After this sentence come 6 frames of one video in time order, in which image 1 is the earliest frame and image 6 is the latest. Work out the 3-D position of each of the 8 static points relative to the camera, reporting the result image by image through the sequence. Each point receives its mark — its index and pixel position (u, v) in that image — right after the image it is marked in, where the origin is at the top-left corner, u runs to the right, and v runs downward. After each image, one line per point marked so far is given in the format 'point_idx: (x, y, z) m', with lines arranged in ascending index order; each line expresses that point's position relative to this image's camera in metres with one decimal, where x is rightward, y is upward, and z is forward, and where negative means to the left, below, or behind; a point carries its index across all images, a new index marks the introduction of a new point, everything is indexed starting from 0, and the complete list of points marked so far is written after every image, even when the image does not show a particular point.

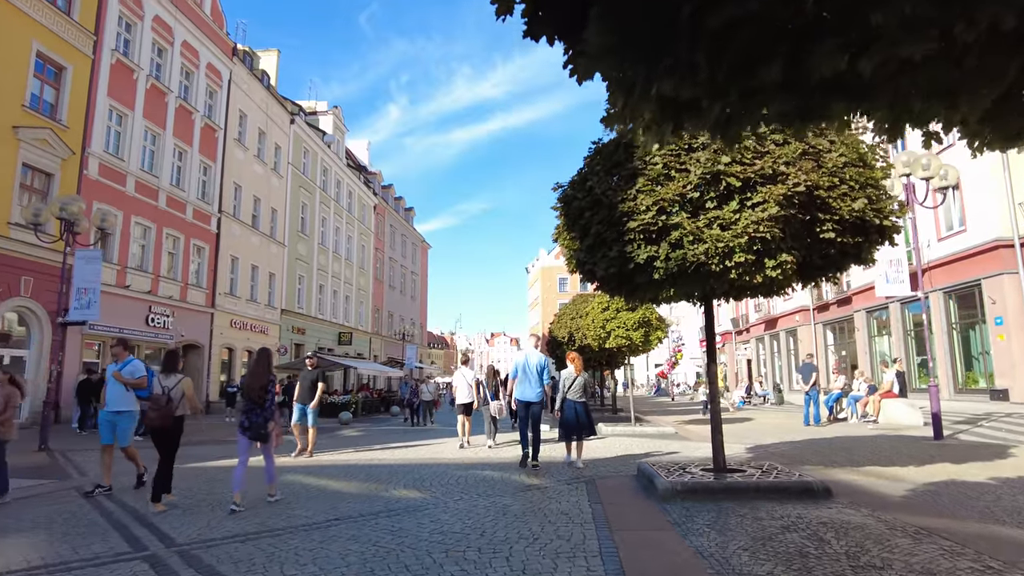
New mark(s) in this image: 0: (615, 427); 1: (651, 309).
0: (+2.5, -3.4, +16.0) m
1: (+3.4, -0.5, +15.5) m
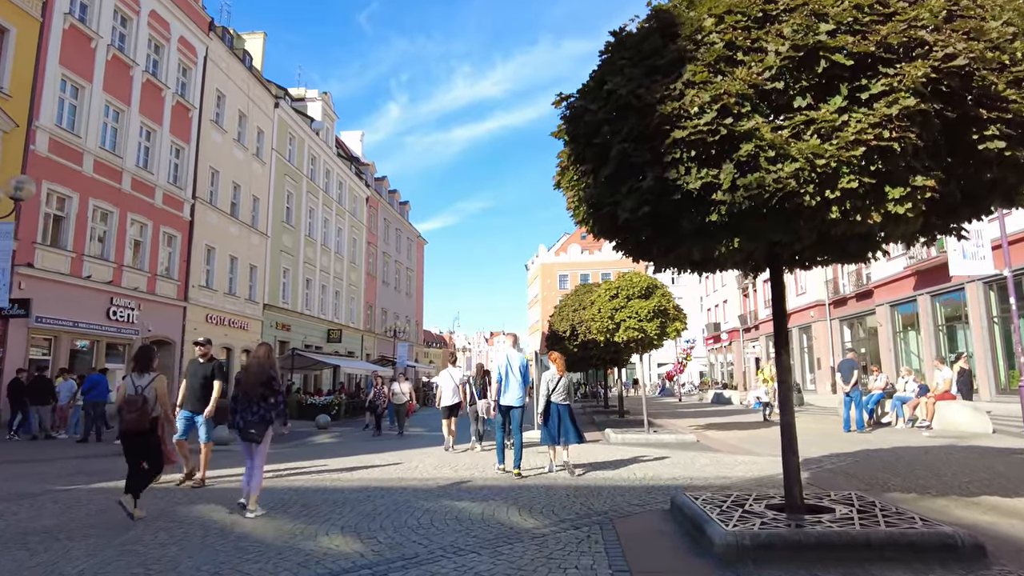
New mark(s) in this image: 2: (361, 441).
0: (+2.4, -3.1, +13.8) m
1: (+3.2, -0.2, +13.3) m
2: (-3.6, -3.7, +15.0) m
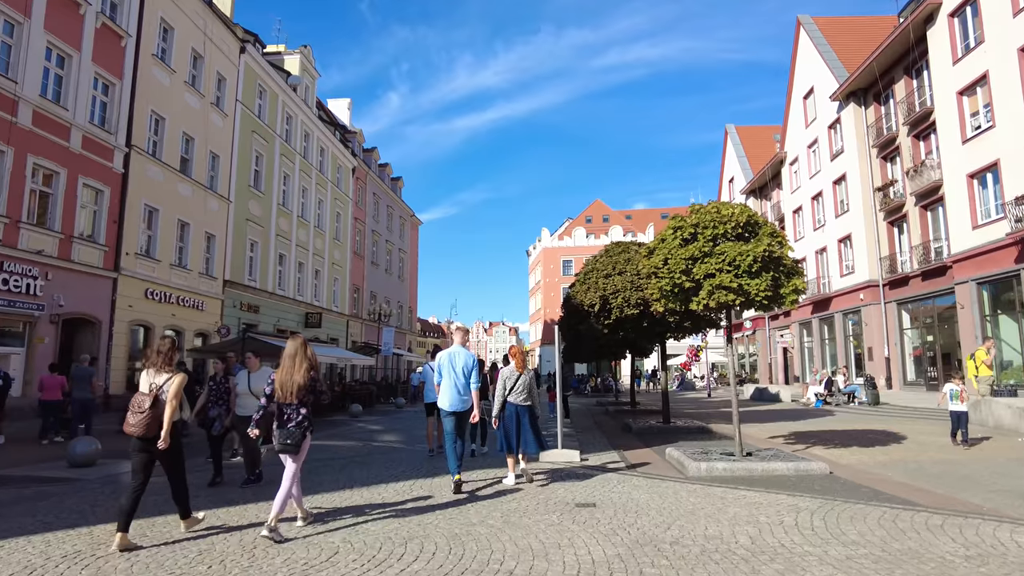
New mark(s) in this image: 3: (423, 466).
0: (+2.6, -2.3, +8.9) m
1: (+3.4, +0.7, +8.3) m
2: (-3.5, -2.8, +10.0) m
3: (-1.4, -2.8, +10.2) m
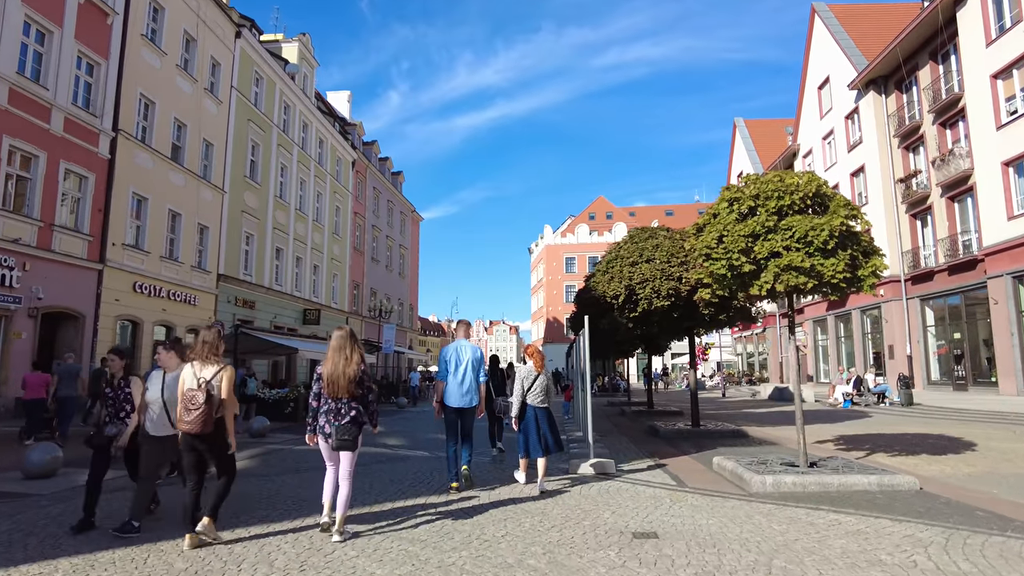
0: (+2.9, -2.1, +7.6) m
1: (+3.7, +0.8, +7.0) m
2: (-3.2, -2.6, +8.7) m
3: (-1.1, -2.6, +9.0) m
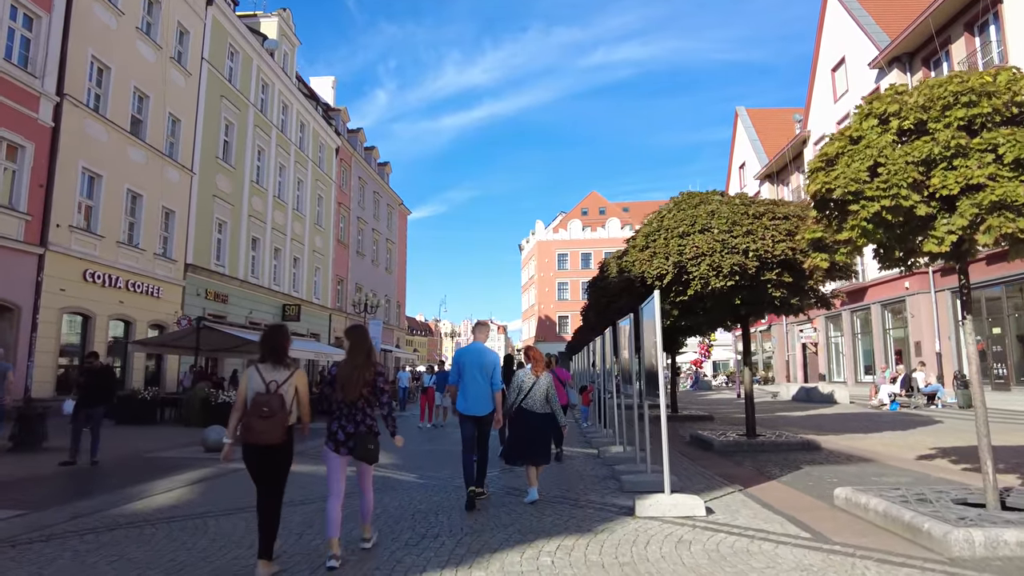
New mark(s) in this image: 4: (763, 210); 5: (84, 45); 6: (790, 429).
0: (+3.2, -1.7, +5.2) m
1: (+4.1, +1.2, +4.6) m
2: (-2.8, -2.3, +6.2) m
3: (-0.7, -2.3, +6.5) m
4: (+3.8, +1.2, +9.7) m
5: (-13.3, +7.5, +19.9) m
6: (+5.9, -2.9, +13.6) m
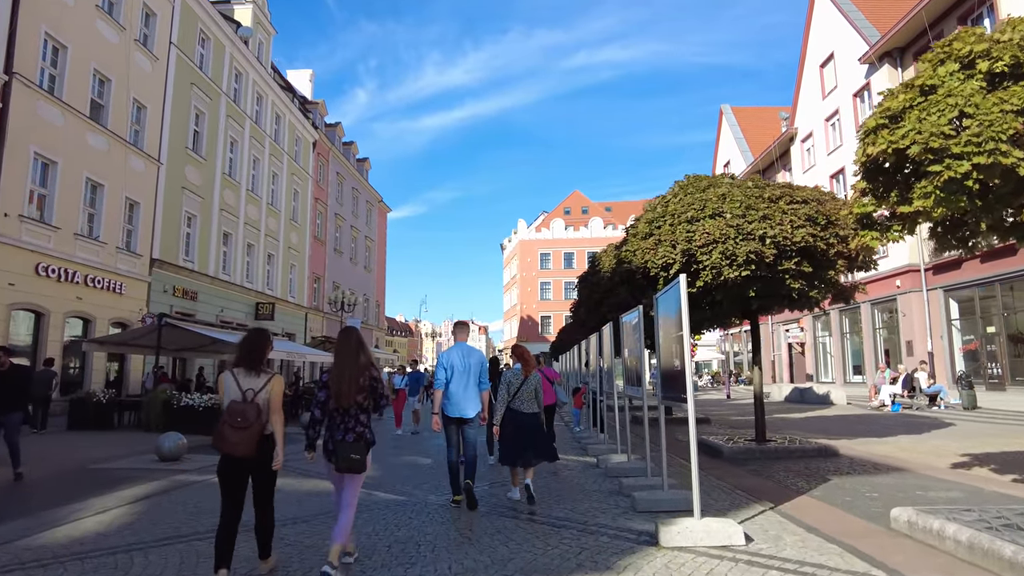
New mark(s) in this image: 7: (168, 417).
0: (+3.3, -1.6, +4.2) m
1: (+4.1, +1.3, +3.7) m
2: (-2.8, -2.1, +5.1) m
3: (-0.8, -2.1, +5.4) m
4: (+3.7, +1.3, +8.8) m
5: (-13.7, +7.7, +18.5) m
6: (+5.6, -2.8, +12.7) m
7: (-8.4, -3.1, +15.6) m
